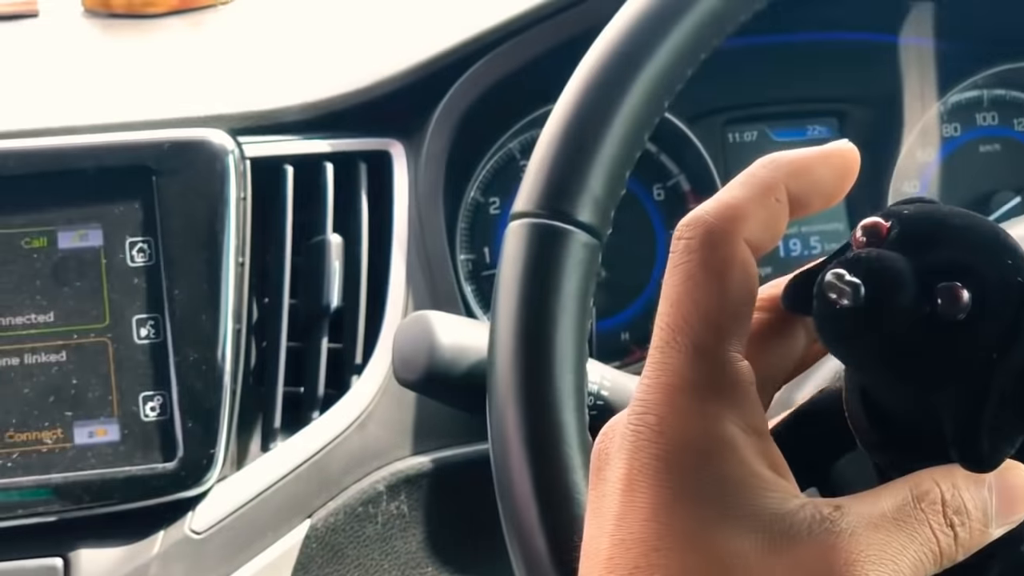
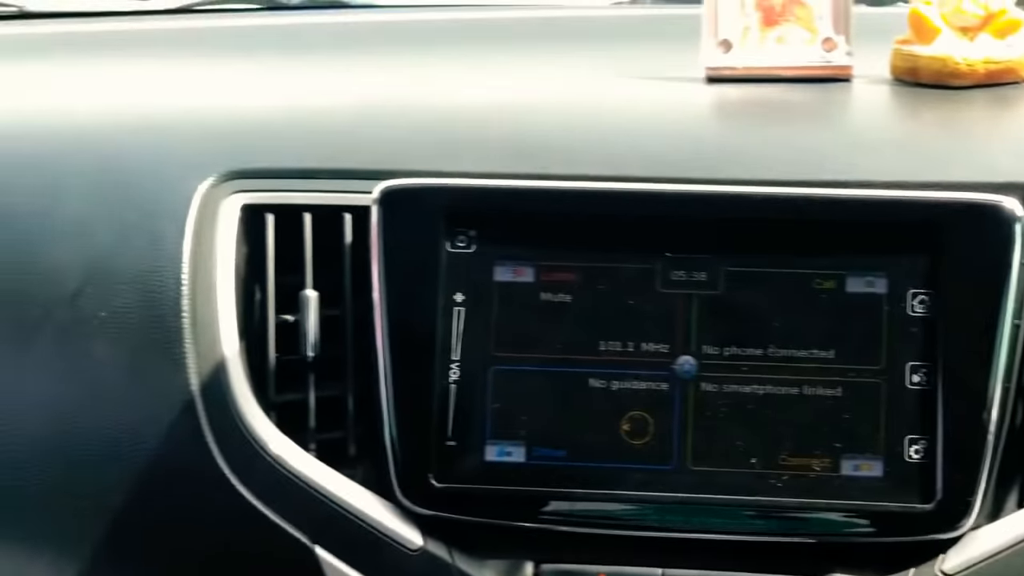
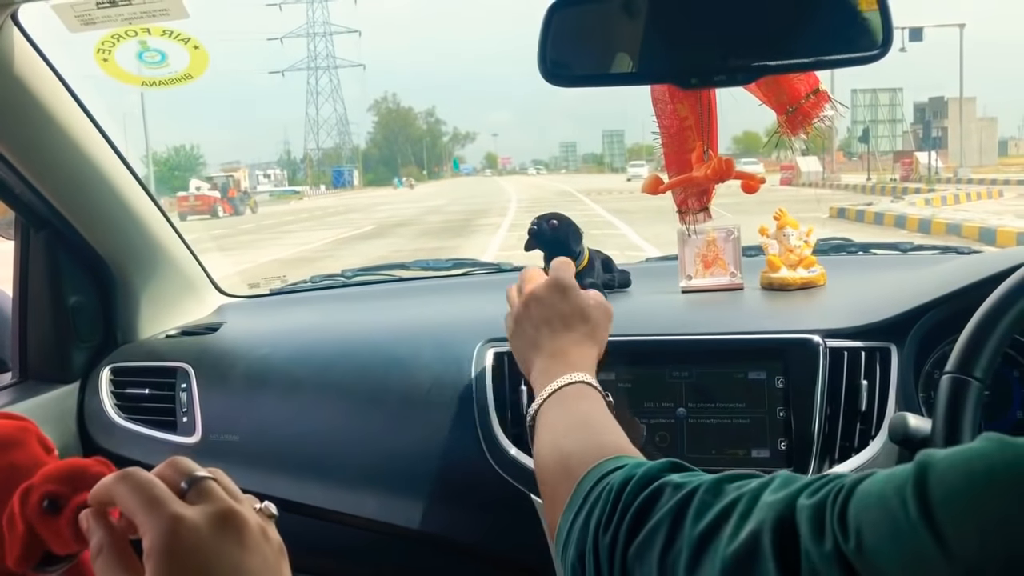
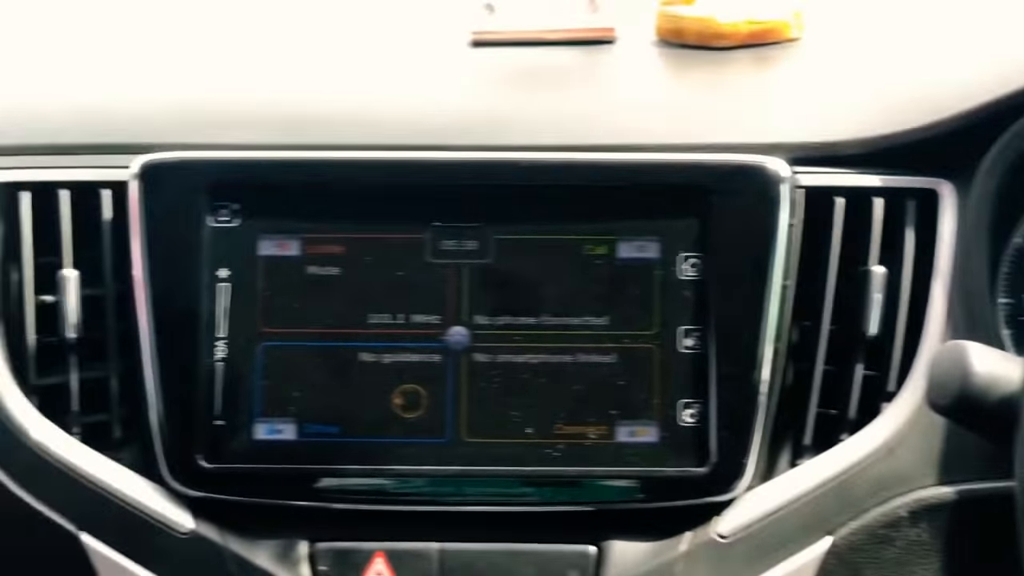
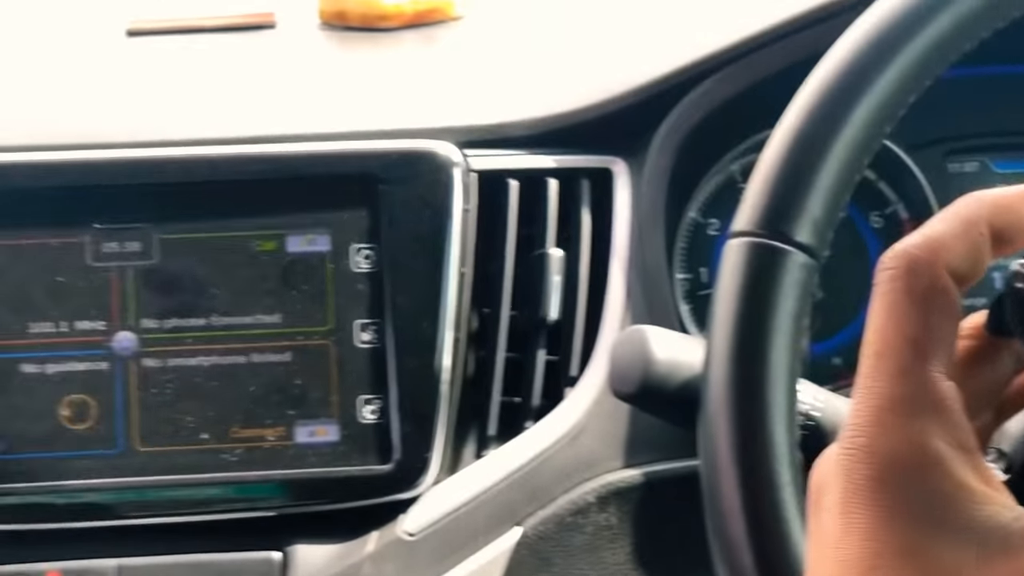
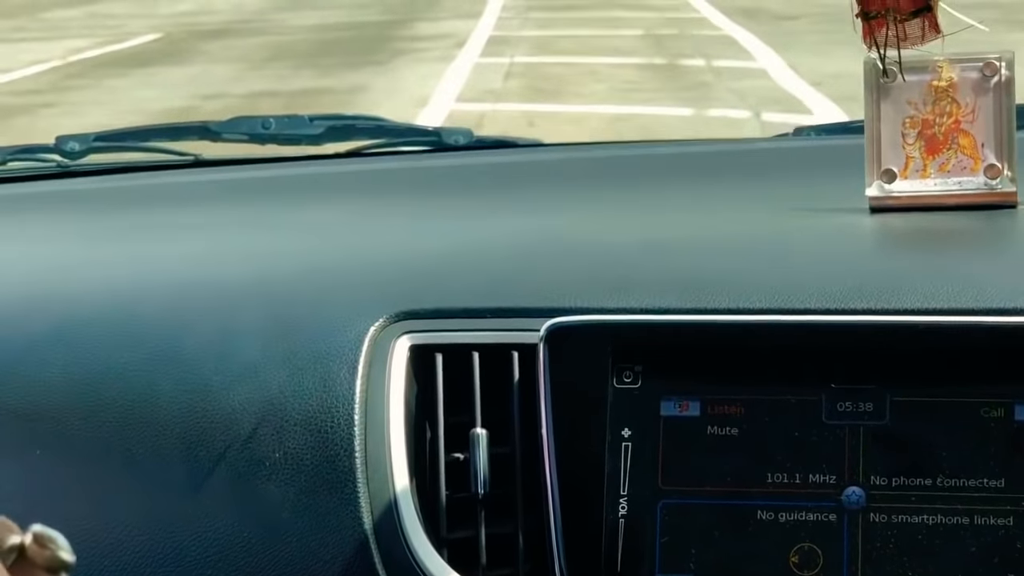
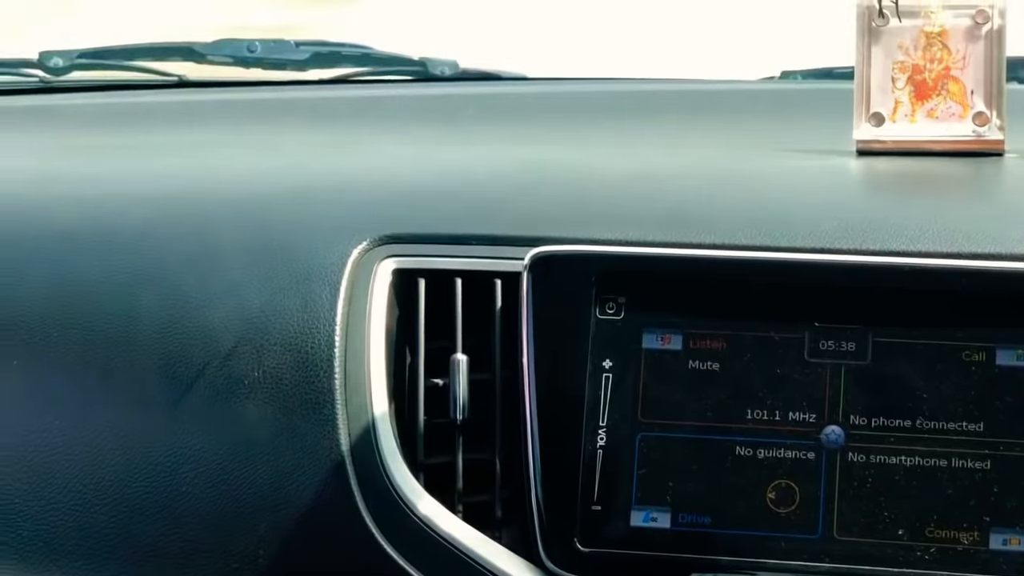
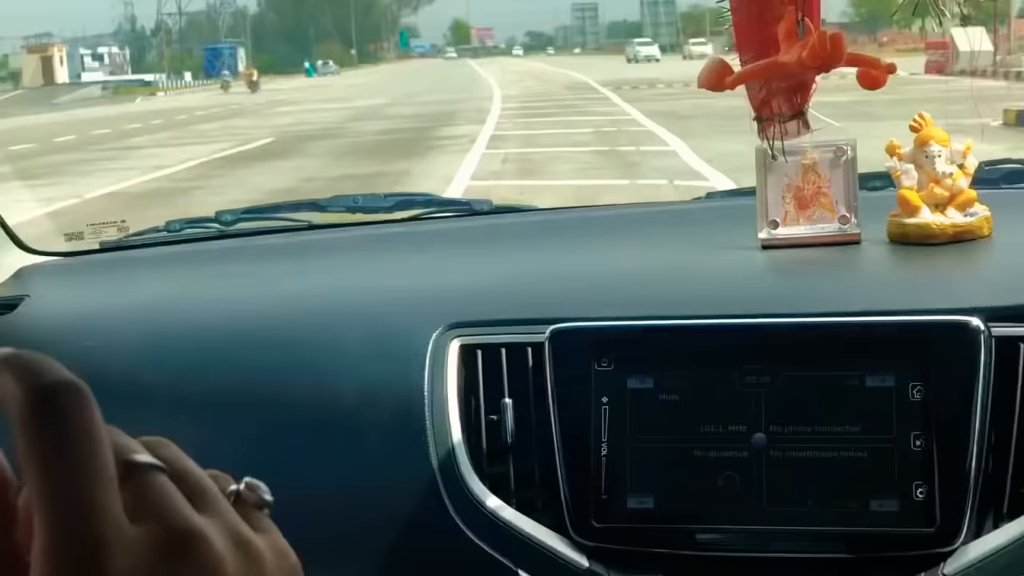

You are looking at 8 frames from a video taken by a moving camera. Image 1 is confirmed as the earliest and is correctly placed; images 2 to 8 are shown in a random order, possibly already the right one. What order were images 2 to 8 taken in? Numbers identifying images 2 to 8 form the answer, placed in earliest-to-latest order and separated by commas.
5, 4, 2, 7, 6, 8, 3
